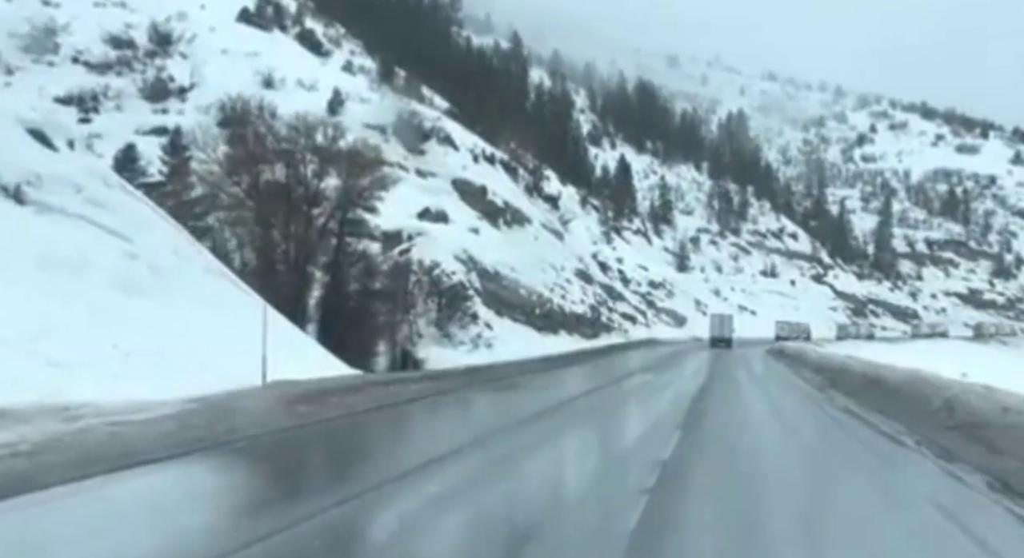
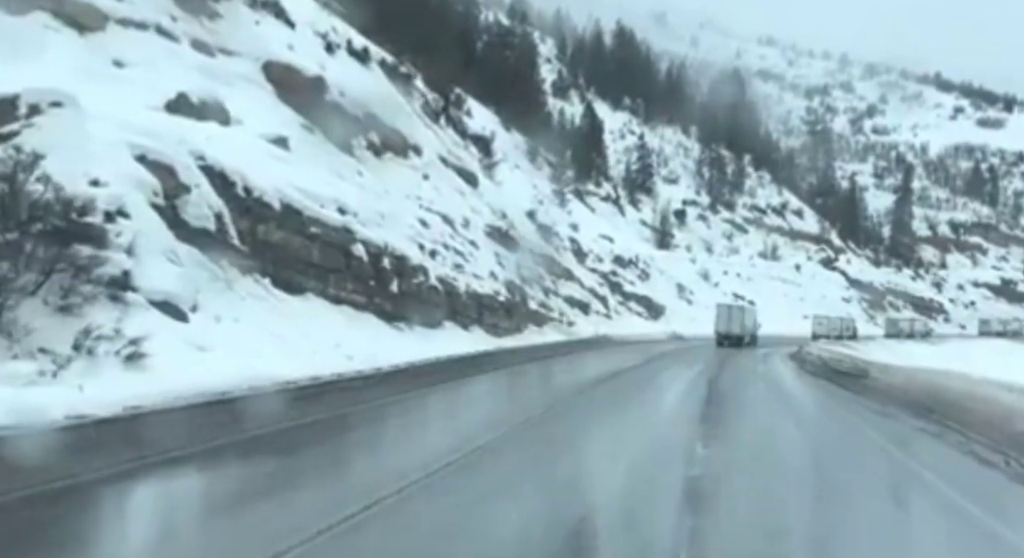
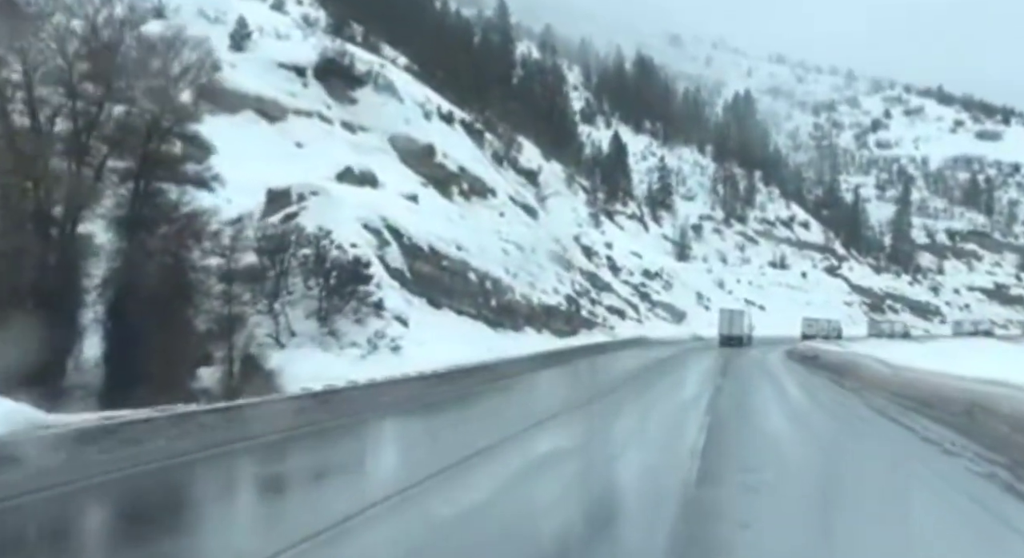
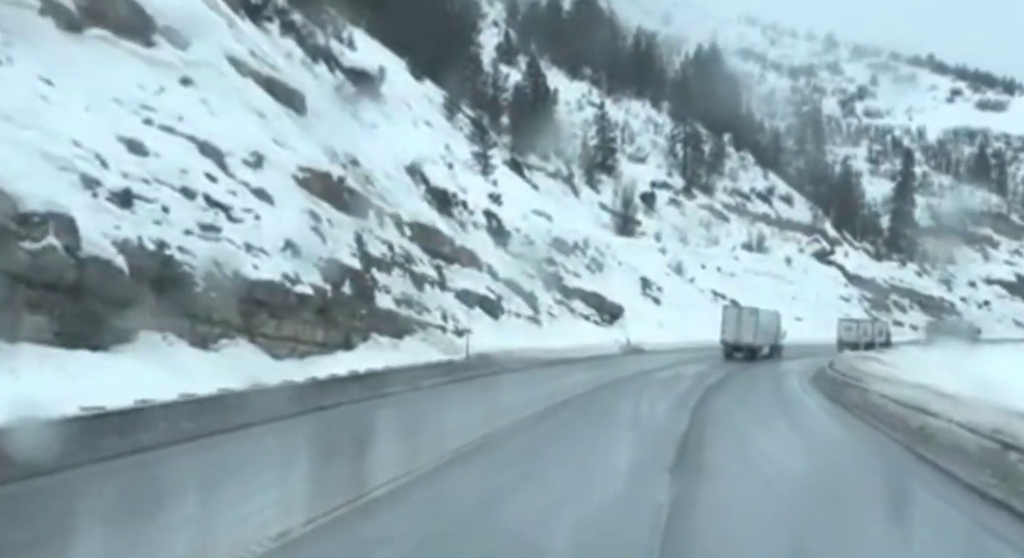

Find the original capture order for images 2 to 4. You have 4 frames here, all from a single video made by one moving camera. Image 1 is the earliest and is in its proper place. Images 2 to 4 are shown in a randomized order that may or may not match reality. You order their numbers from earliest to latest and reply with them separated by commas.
3, 2, 4
